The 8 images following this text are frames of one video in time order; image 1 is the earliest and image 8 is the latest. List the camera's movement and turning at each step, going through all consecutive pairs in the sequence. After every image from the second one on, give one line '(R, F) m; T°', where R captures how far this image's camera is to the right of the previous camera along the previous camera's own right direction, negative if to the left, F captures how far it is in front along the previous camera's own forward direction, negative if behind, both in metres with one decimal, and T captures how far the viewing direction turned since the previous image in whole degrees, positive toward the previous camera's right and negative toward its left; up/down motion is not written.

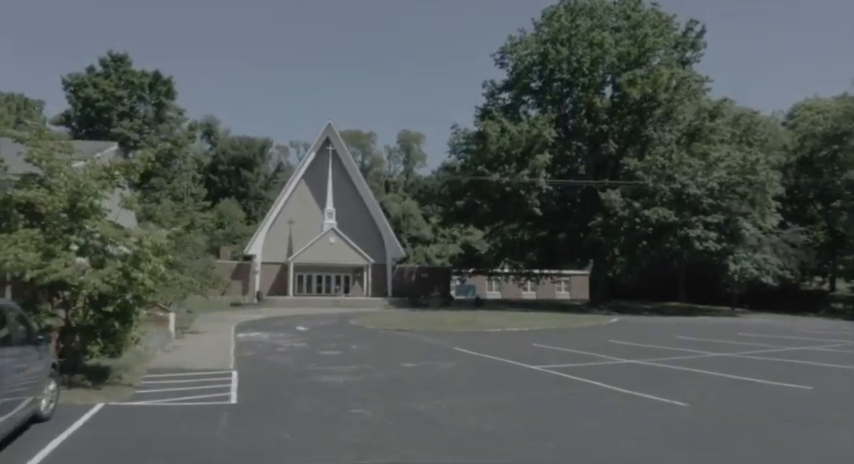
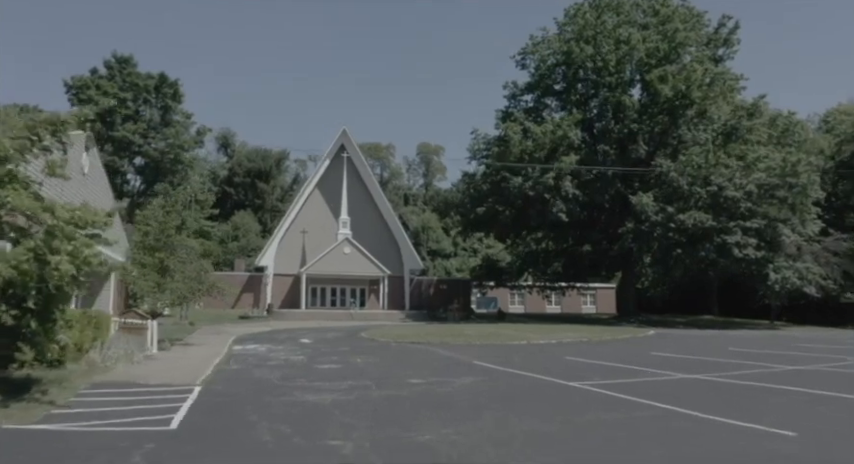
(+0.2, +2.6) m; -2°
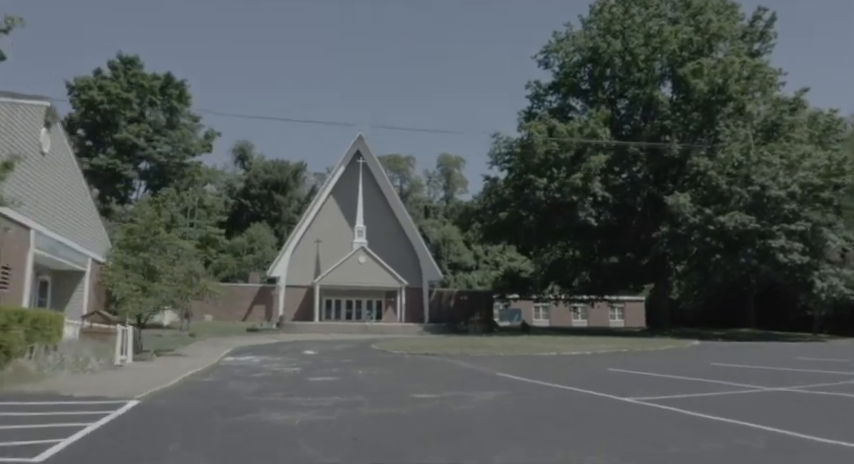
(+0.2, +2.6) m; -2°
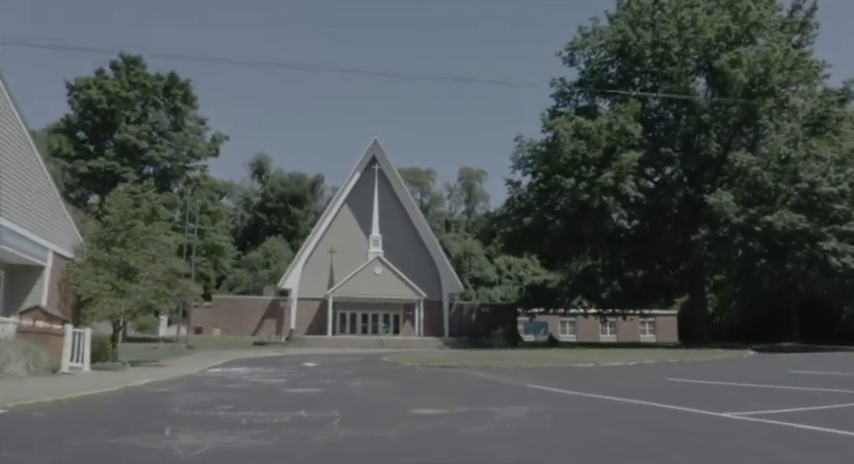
(+0.2, +2.8) m; -2°
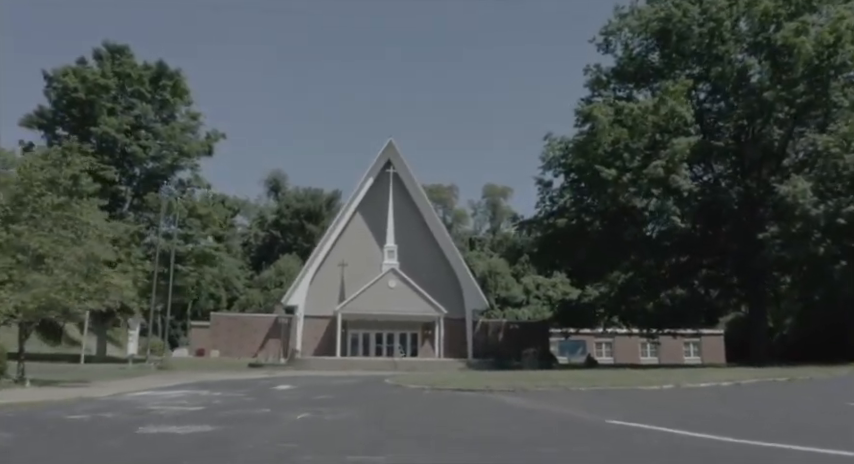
(+0.3, +4.9) m; -2°
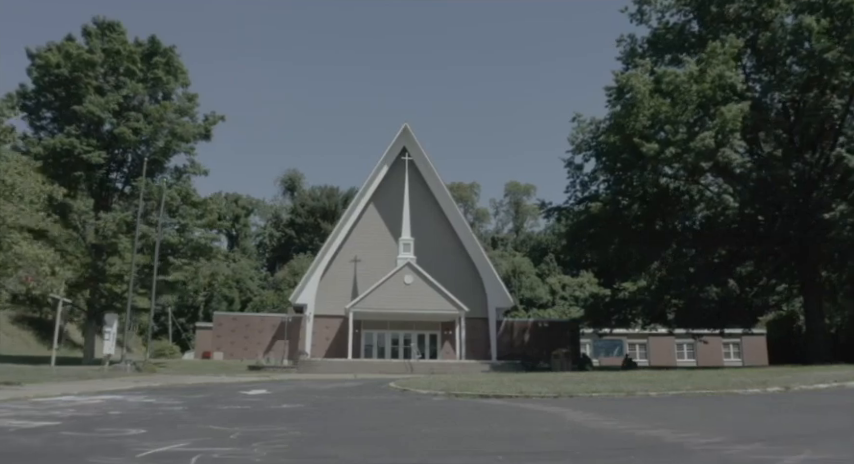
(+0.2, +3.4) m; -2°
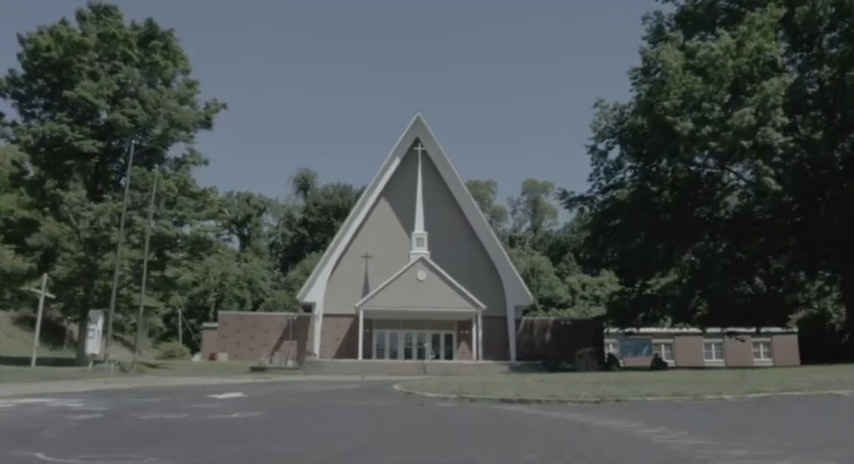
(+0.2, +2.1) m; -2°
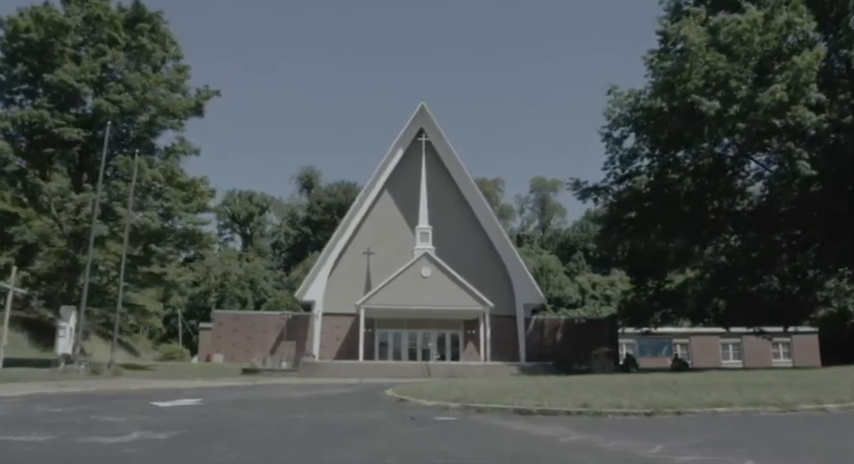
(+0.1, +1.9) m; -1°
